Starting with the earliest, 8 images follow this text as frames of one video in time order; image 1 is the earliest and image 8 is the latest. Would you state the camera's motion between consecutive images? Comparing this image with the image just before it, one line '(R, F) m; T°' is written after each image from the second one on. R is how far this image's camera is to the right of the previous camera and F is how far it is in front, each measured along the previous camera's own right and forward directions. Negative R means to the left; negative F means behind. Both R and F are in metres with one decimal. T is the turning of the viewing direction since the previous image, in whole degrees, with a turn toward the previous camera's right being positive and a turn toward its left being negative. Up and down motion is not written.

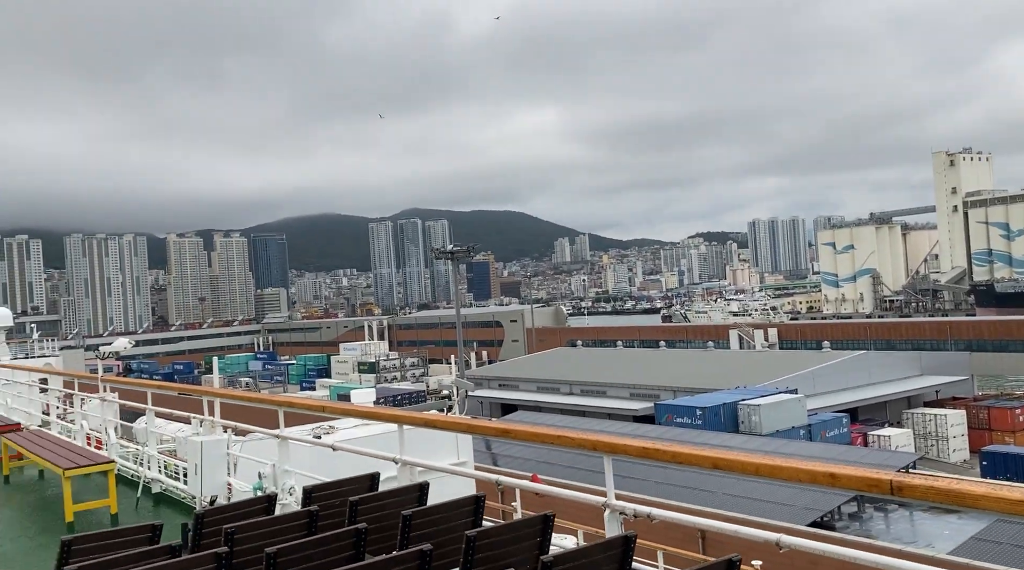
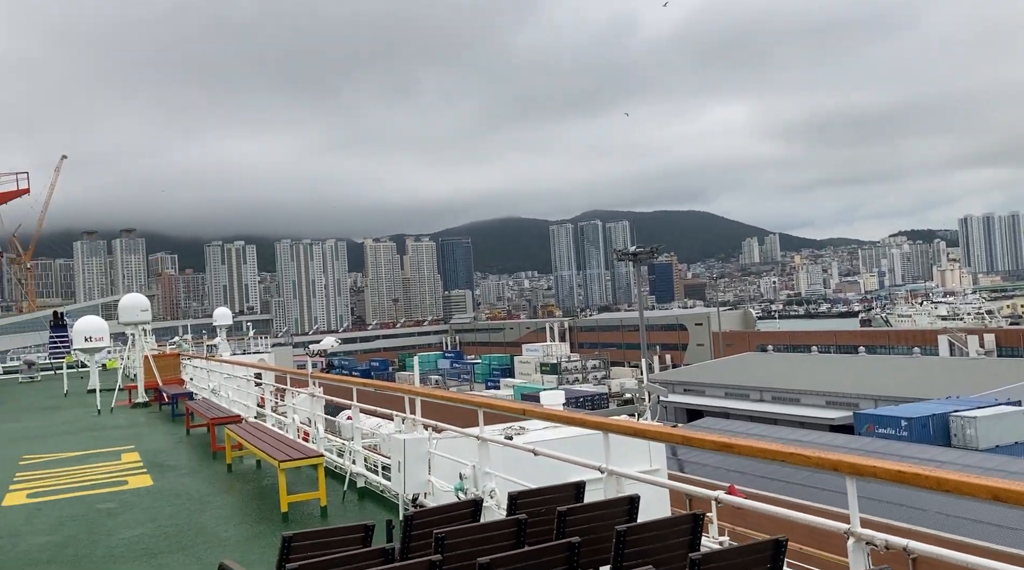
(-0.1, +0.1) m; -12°
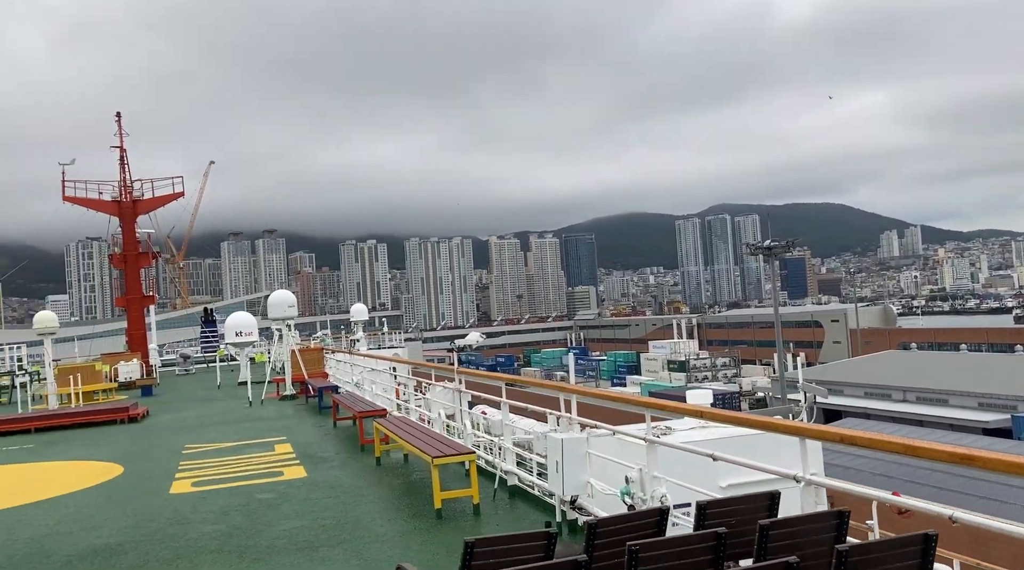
(-0.2, +0.2) m; -8°
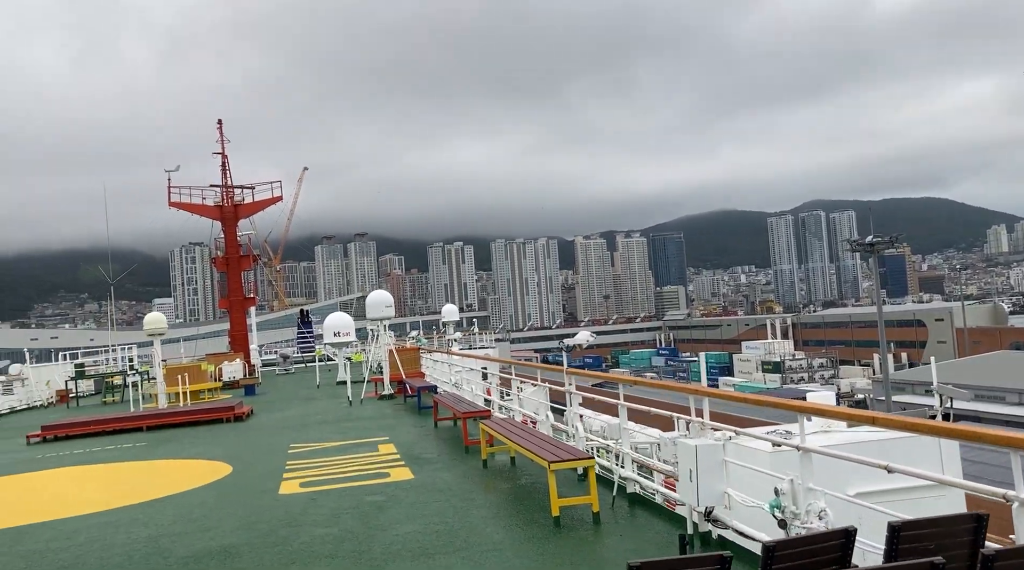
(-0.2, +0.3) m; -6°
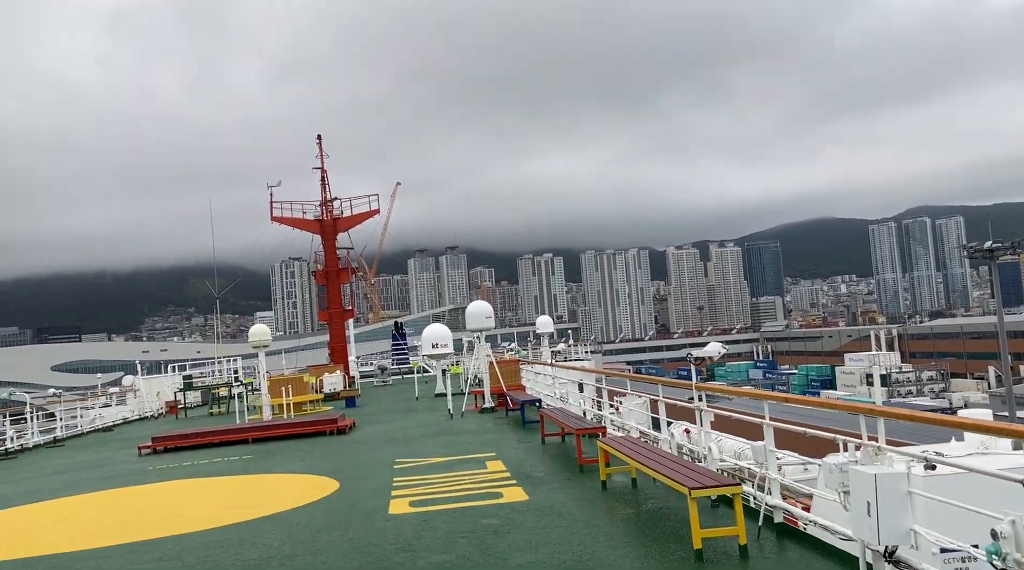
(-0.2, +0.5) m; -6°
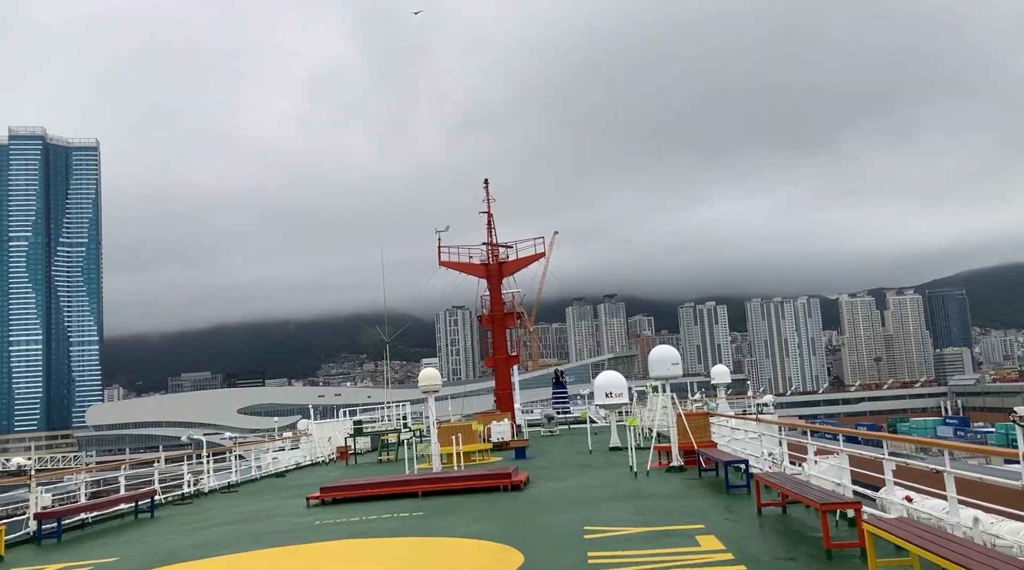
(-0.5, +1.4) m; -10°
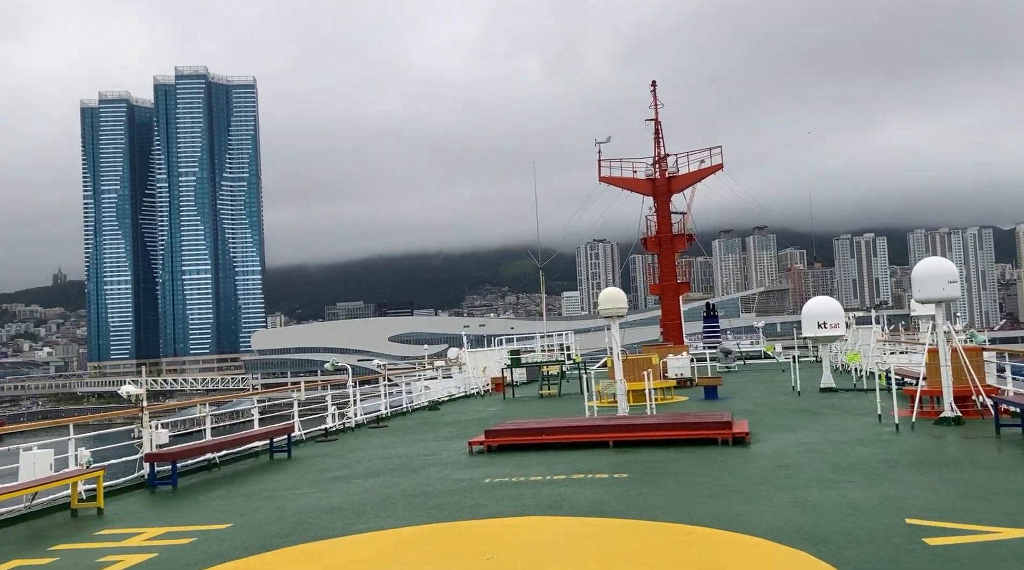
(-0.9, +3.1) m; -9°
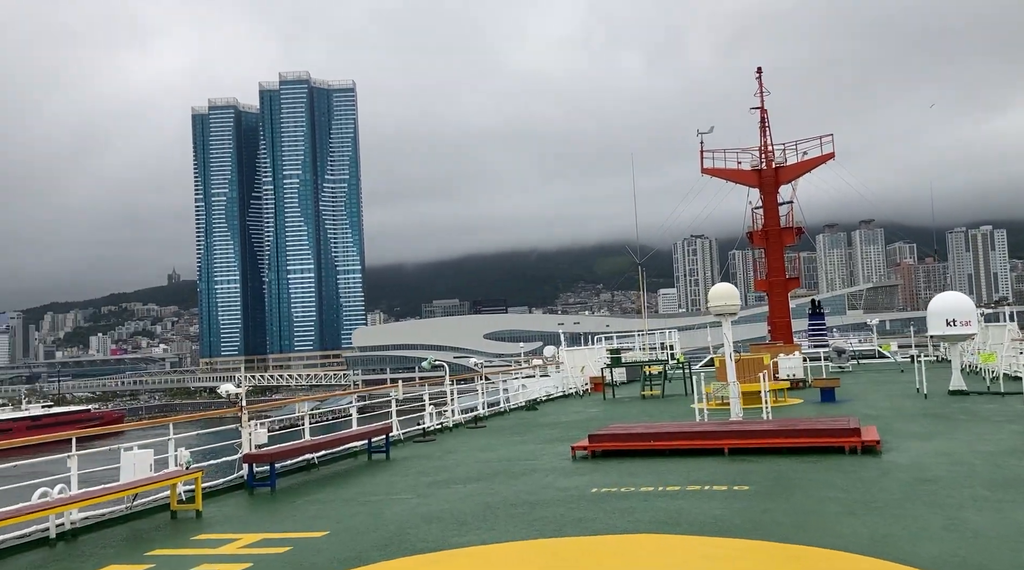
(-0.1, +0.5) m; -6°
